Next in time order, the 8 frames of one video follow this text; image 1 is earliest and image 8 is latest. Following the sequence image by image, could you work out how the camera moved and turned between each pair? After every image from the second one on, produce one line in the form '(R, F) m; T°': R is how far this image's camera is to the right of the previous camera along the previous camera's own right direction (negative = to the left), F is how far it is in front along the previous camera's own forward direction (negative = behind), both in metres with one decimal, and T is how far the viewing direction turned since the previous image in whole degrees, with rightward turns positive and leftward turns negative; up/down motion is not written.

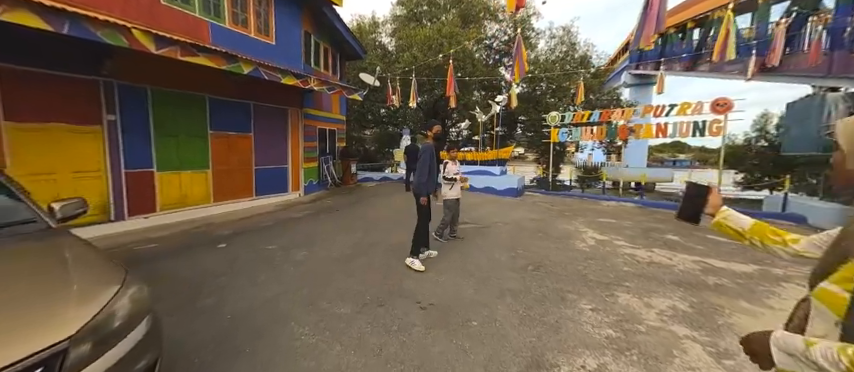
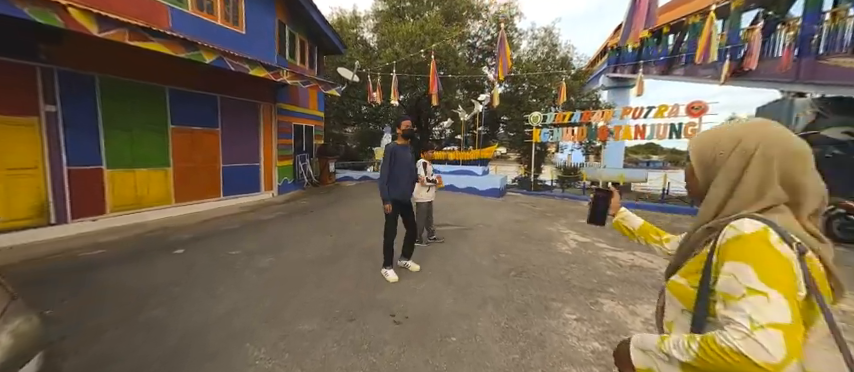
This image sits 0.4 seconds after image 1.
(+0.1, +0.2) m; +3°
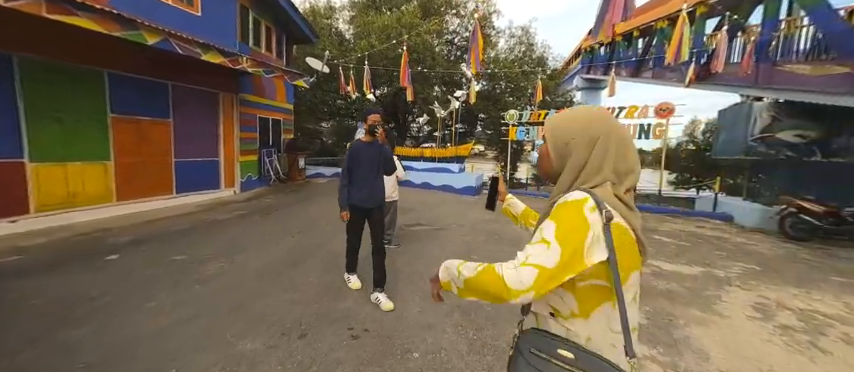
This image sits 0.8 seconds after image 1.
(+0.1, +0.2) m; +4°
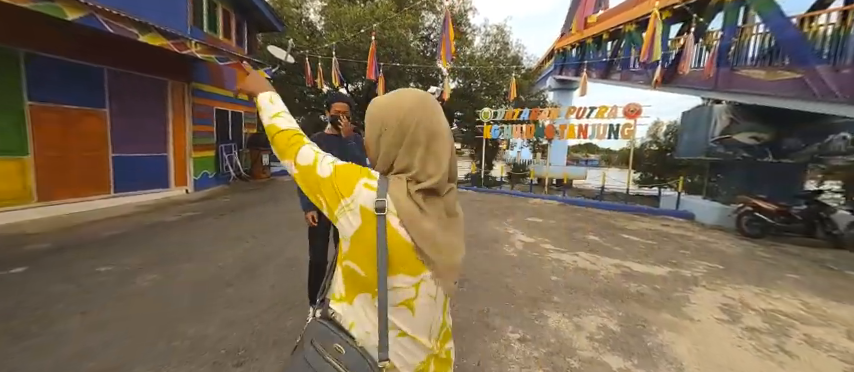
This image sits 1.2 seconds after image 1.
(+0.1, +0.3) m; +4°
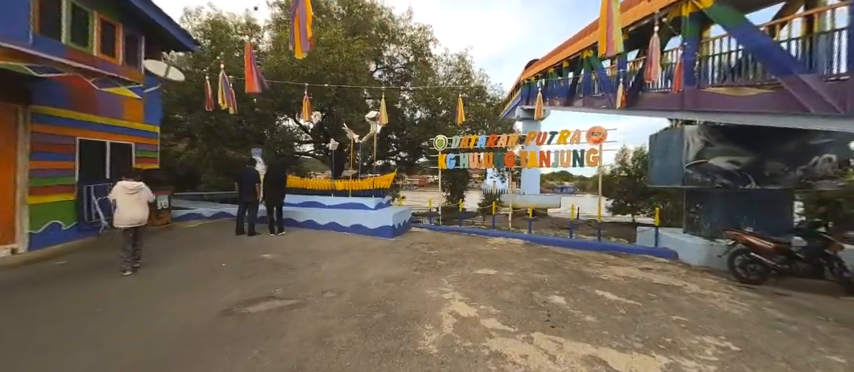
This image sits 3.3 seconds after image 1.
(+1.1, +1.4) m; +4°
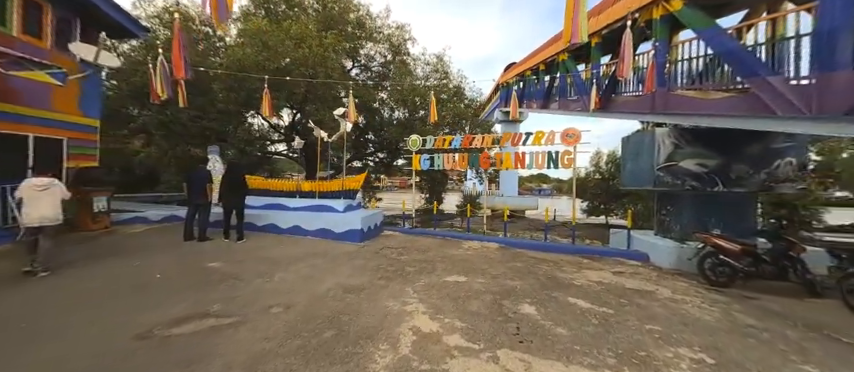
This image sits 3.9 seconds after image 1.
(+0.2, +0.3) m; +4°
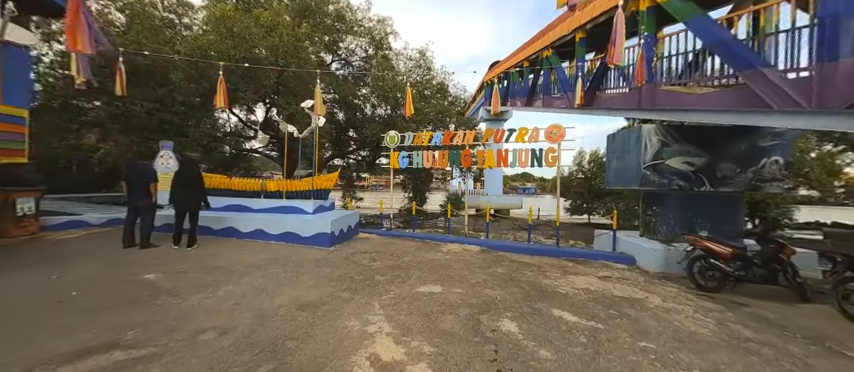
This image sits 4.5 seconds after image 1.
(+0.2, +0.5) m; +3°
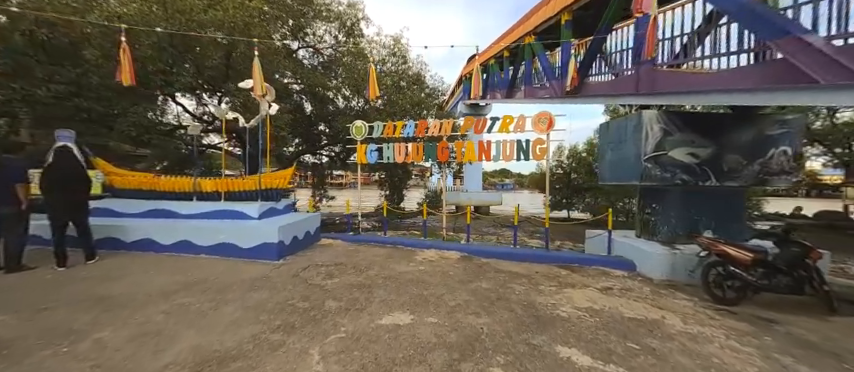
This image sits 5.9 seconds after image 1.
(+0.2, +1.0) m; +4°
